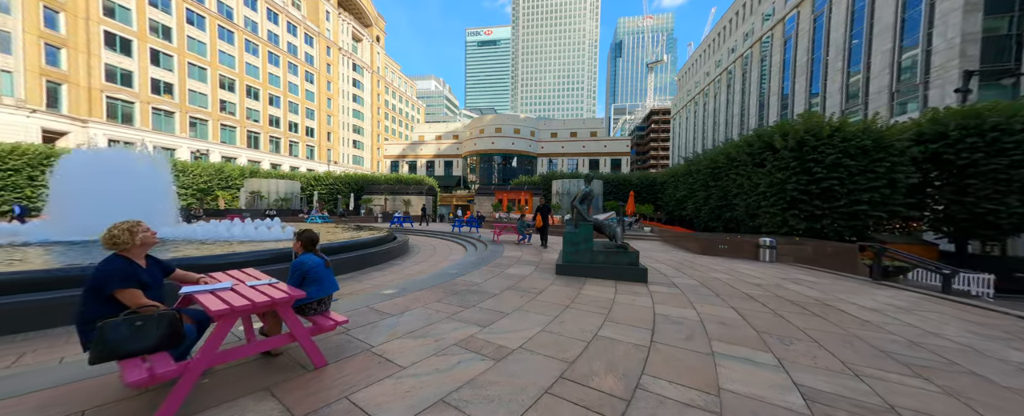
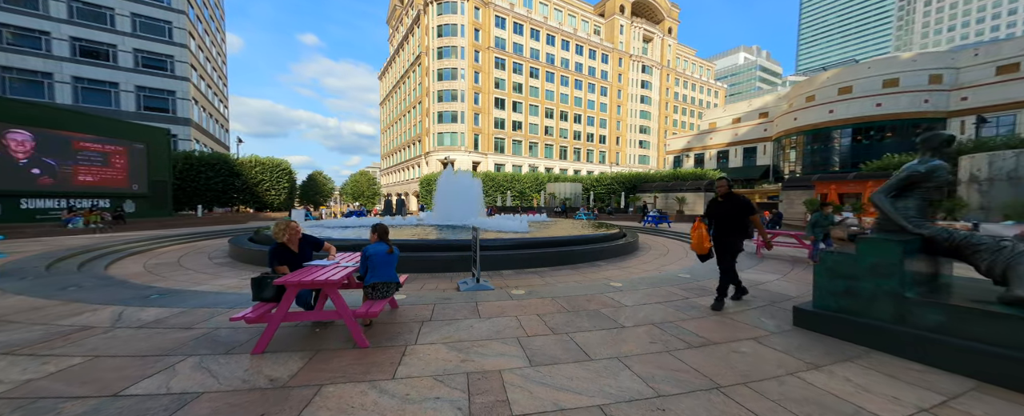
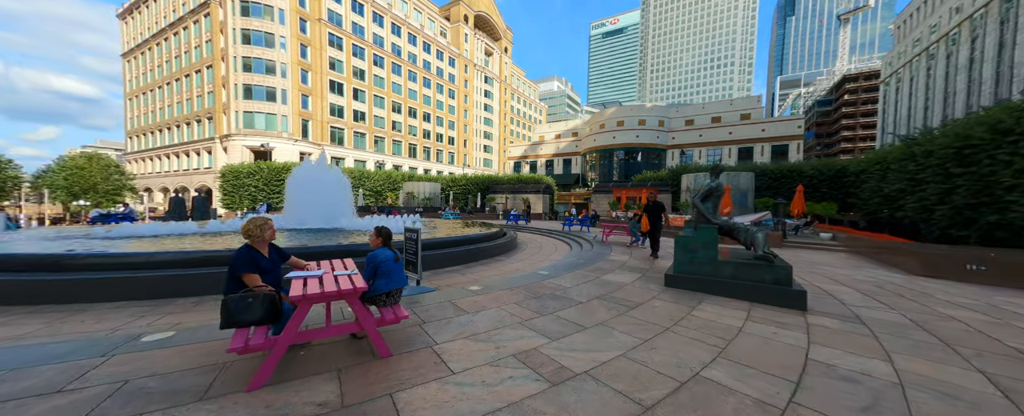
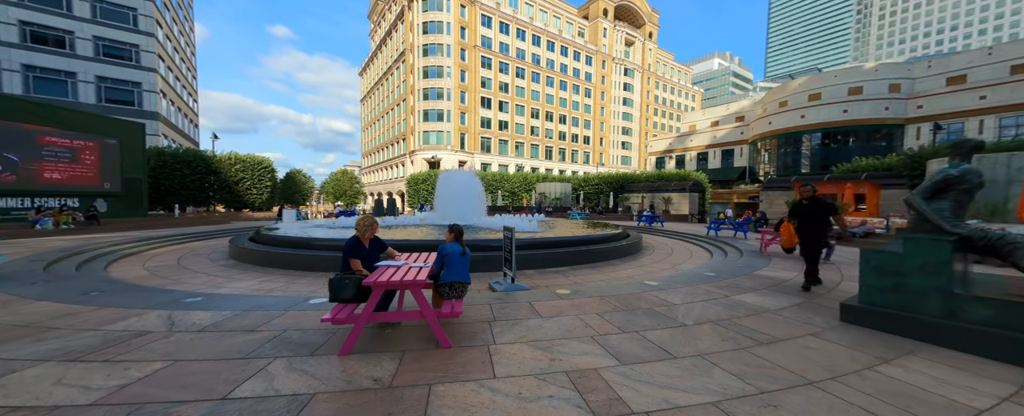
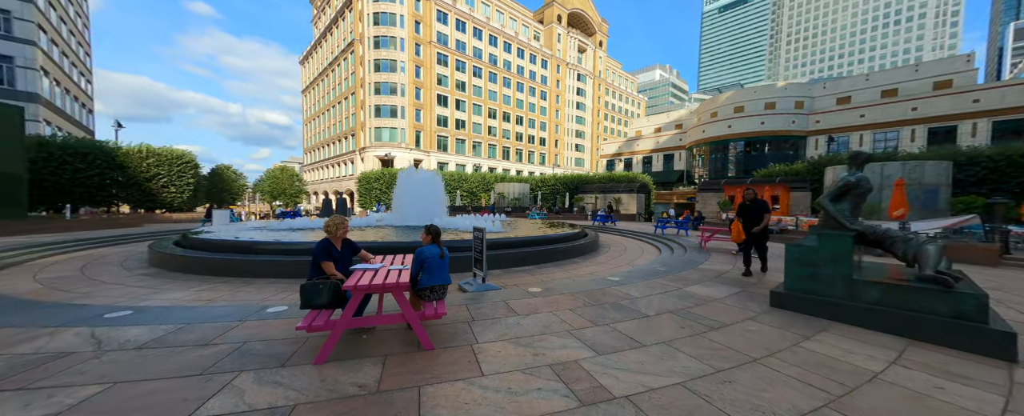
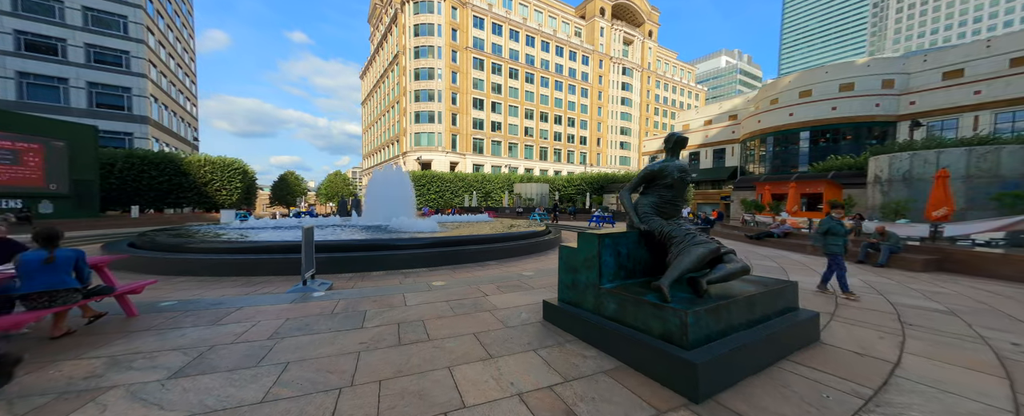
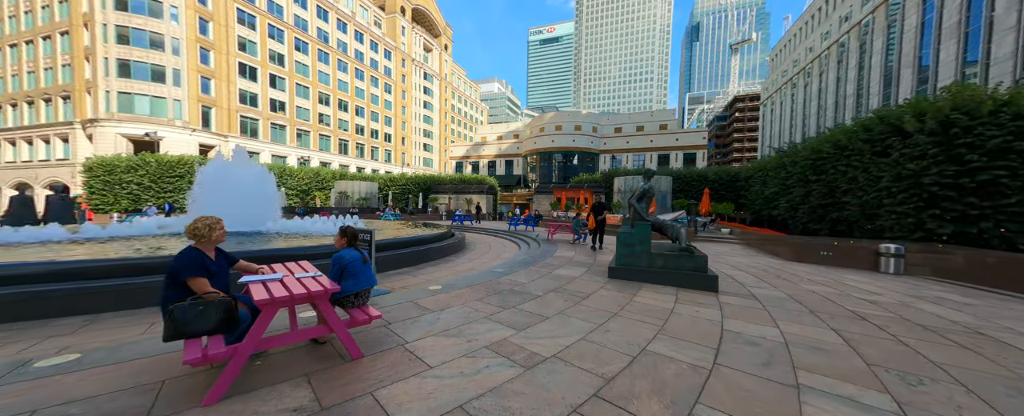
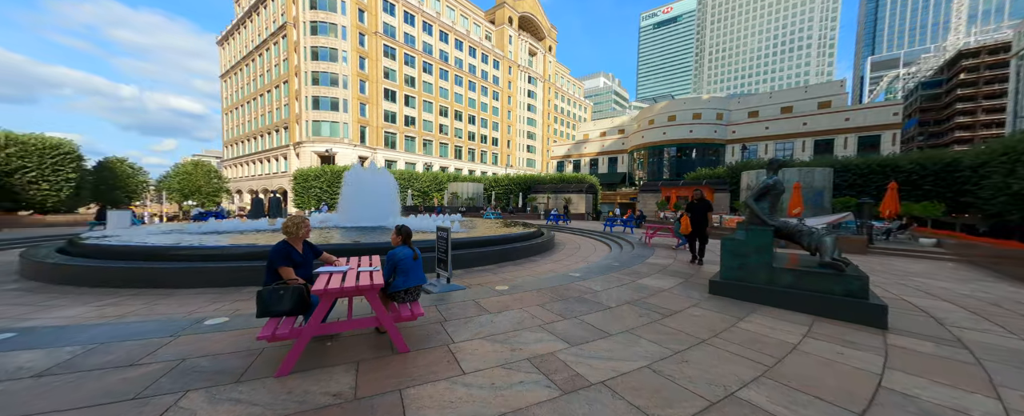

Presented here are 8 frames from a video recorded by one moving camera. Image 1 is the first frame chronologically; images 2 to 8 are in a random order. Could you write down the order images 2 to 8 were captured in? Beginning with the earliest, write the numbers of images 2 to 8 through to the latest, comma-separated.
7, 3, 8, 5, 4, 2, 6
